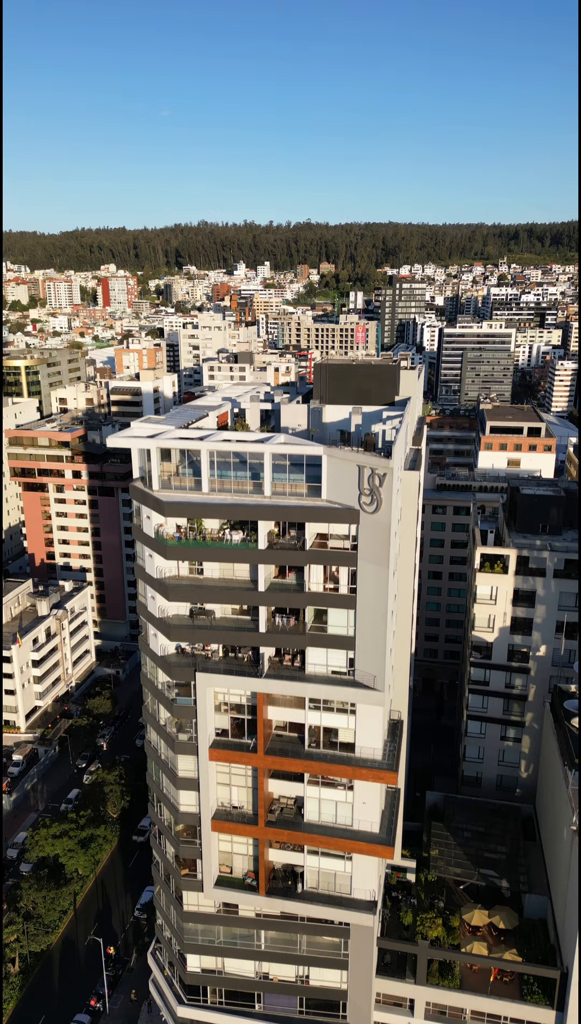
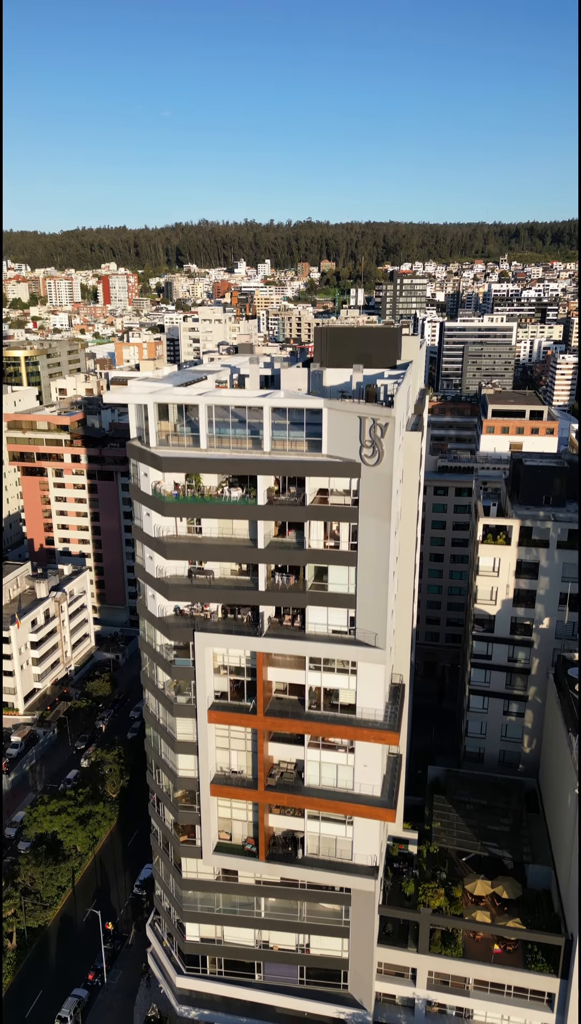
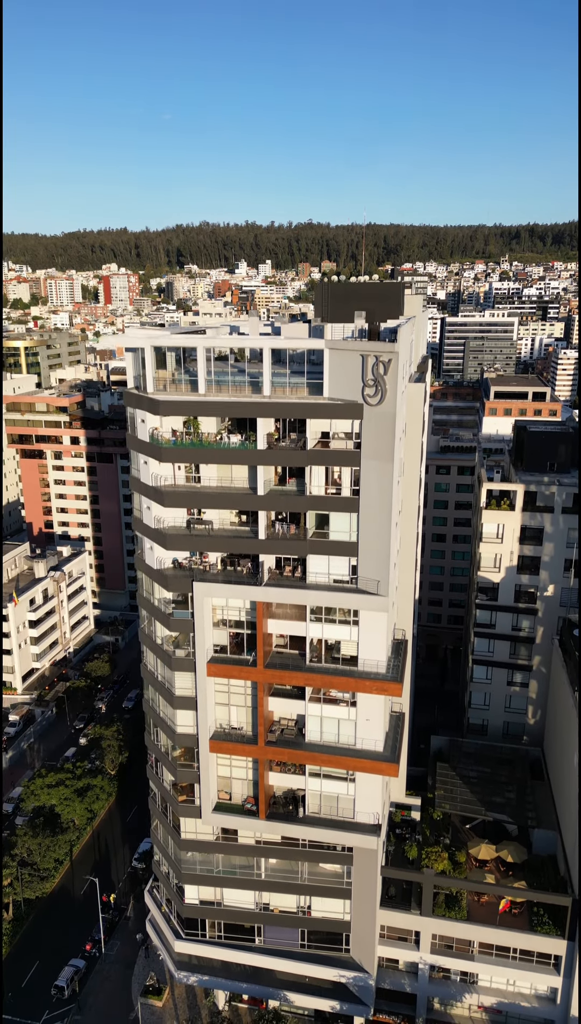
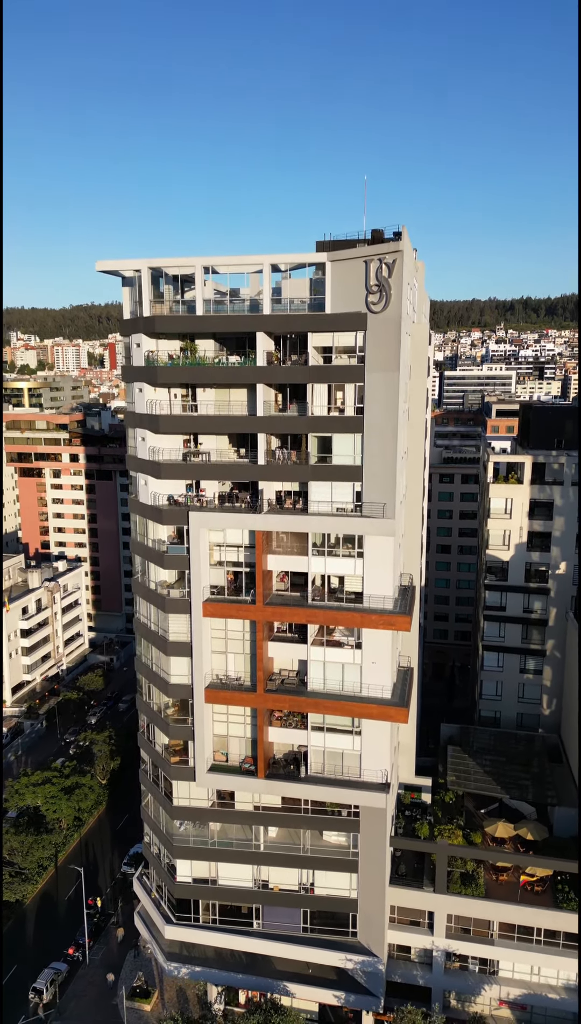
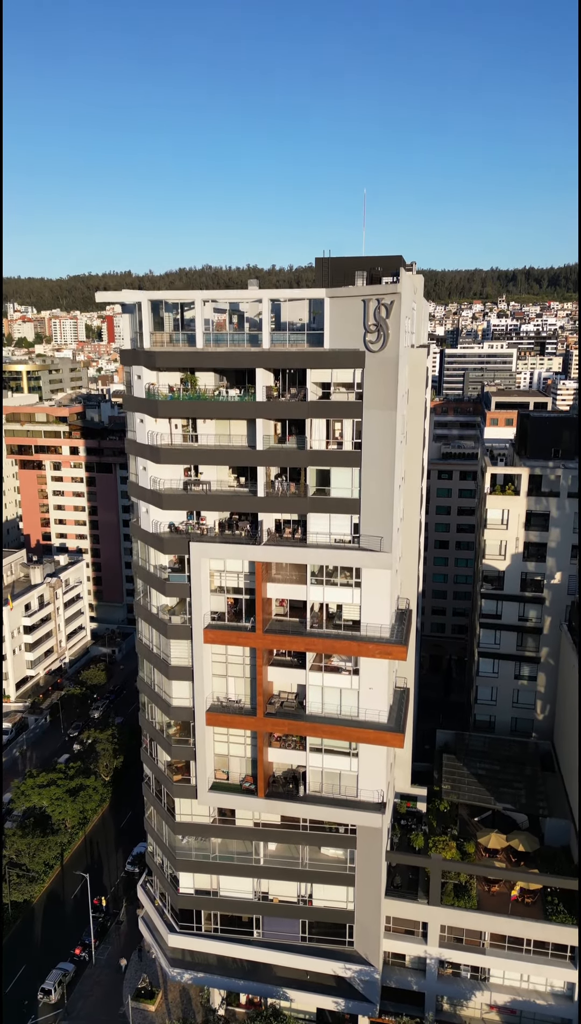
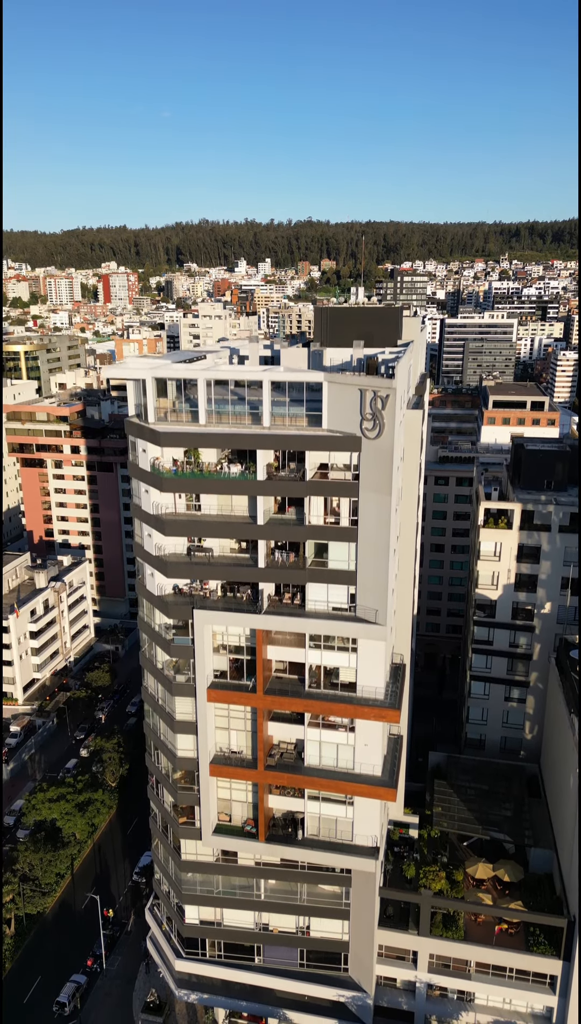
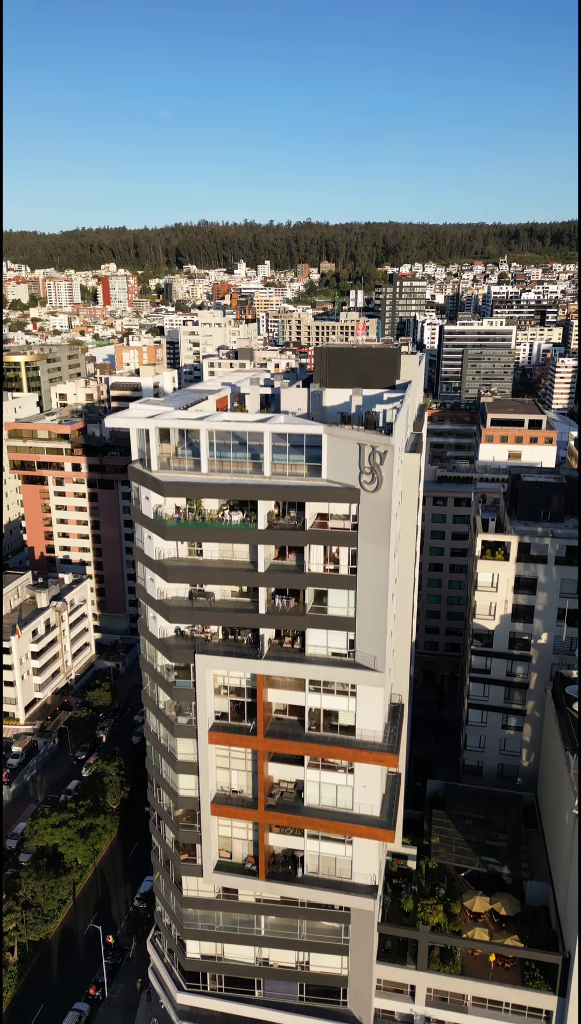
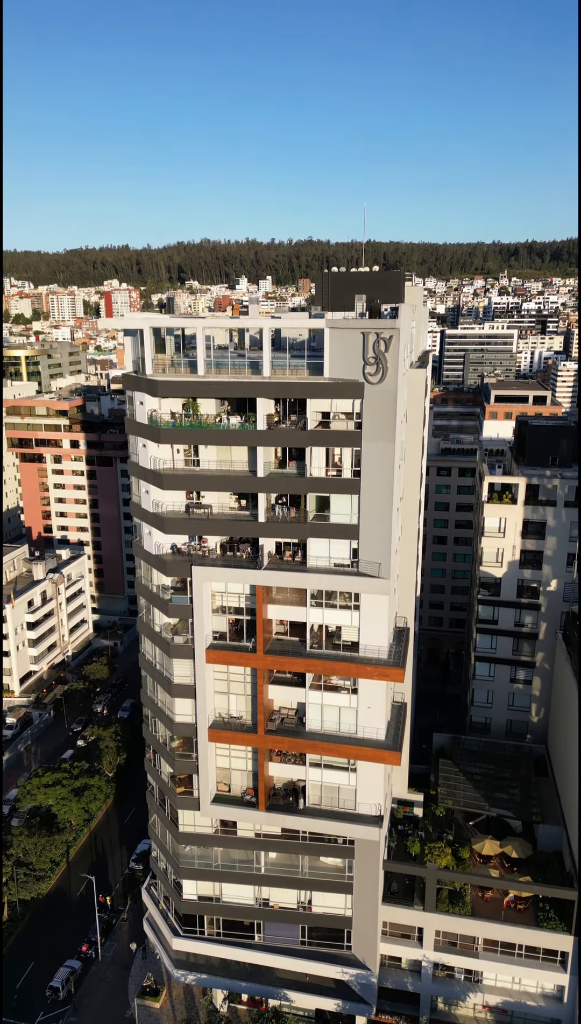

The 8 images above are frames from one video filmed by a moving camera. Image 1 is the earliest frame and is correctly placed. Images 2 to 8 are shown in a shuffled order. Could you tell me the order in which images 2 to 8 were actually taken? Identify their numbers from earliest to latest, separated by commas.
7, 2, 6, 3, 8, 5, 4
